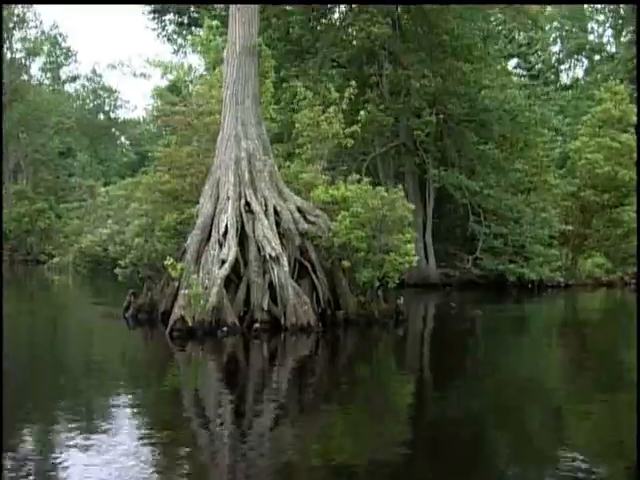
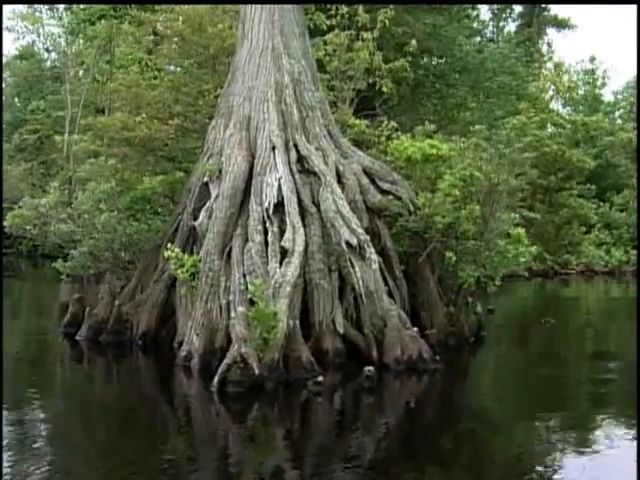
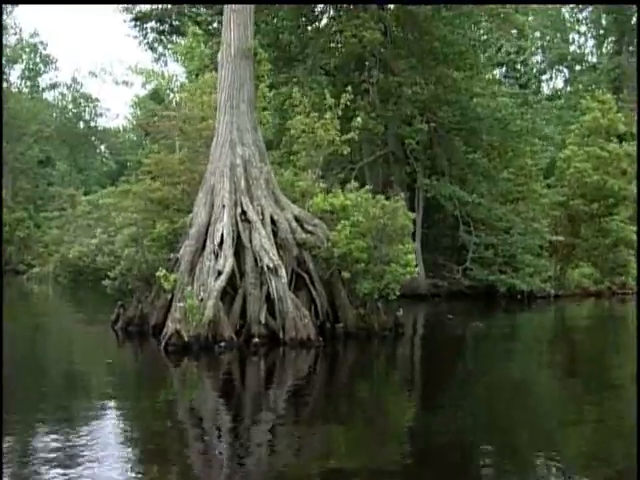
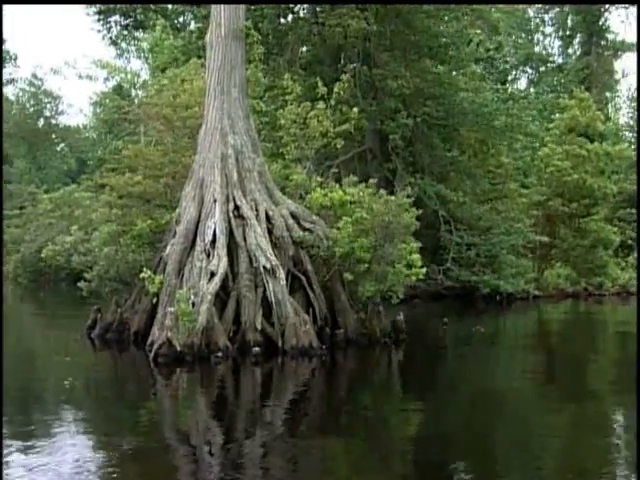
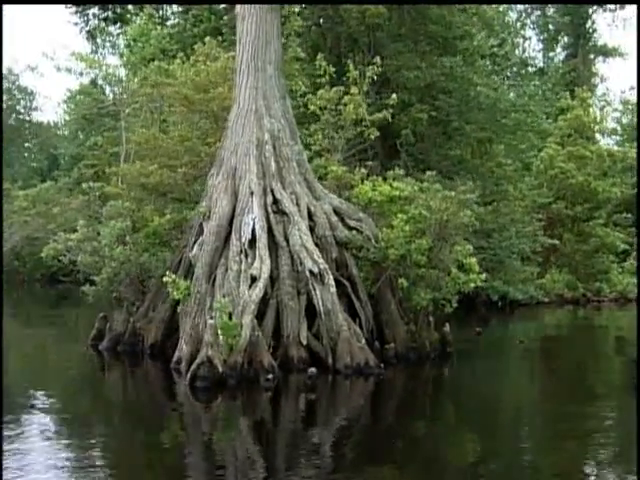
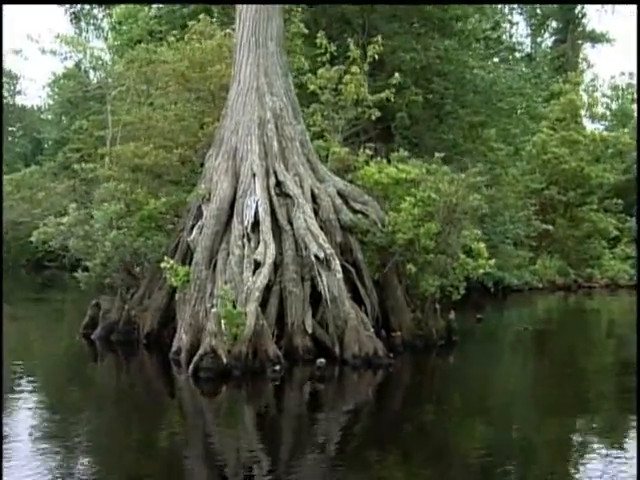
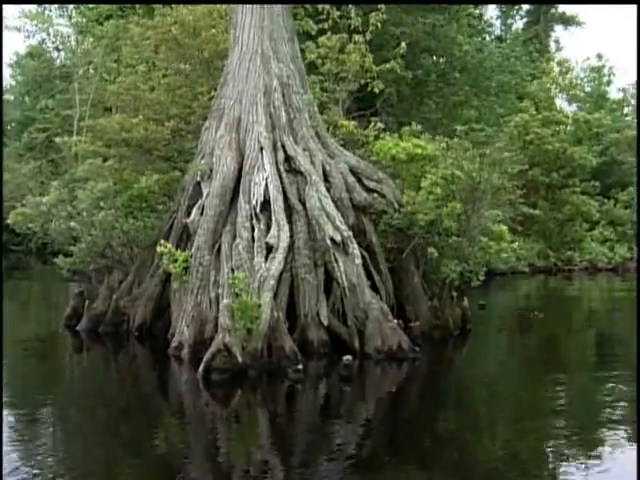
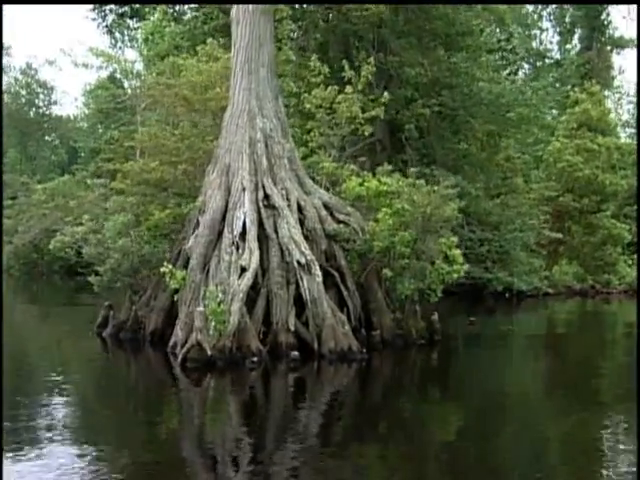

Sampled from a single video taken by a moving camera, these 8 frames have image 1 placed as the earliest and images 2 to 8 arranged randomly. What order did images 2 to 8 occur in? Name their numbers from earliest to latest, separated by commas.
3, 4, 8, 5, 6, 7, 2
